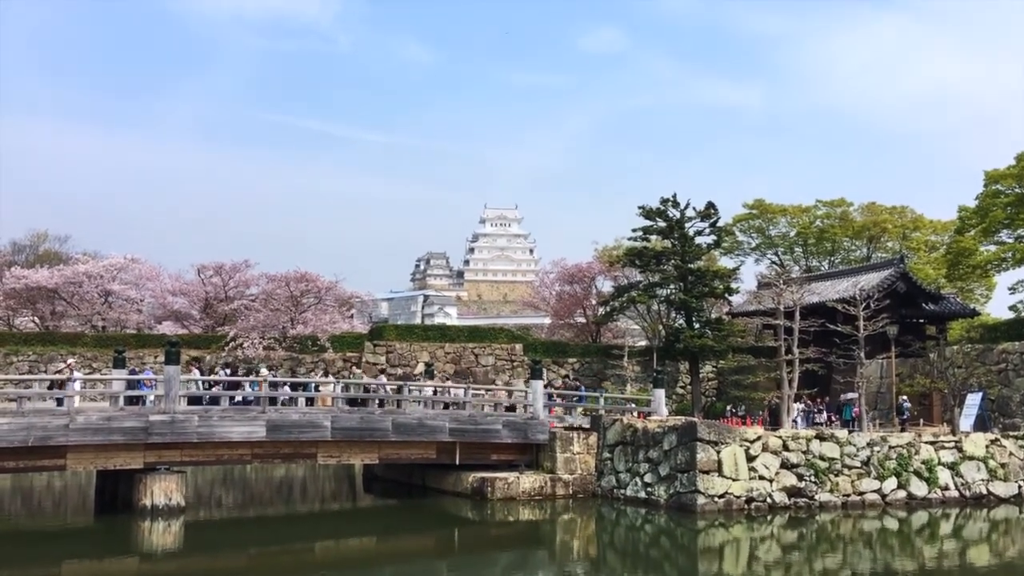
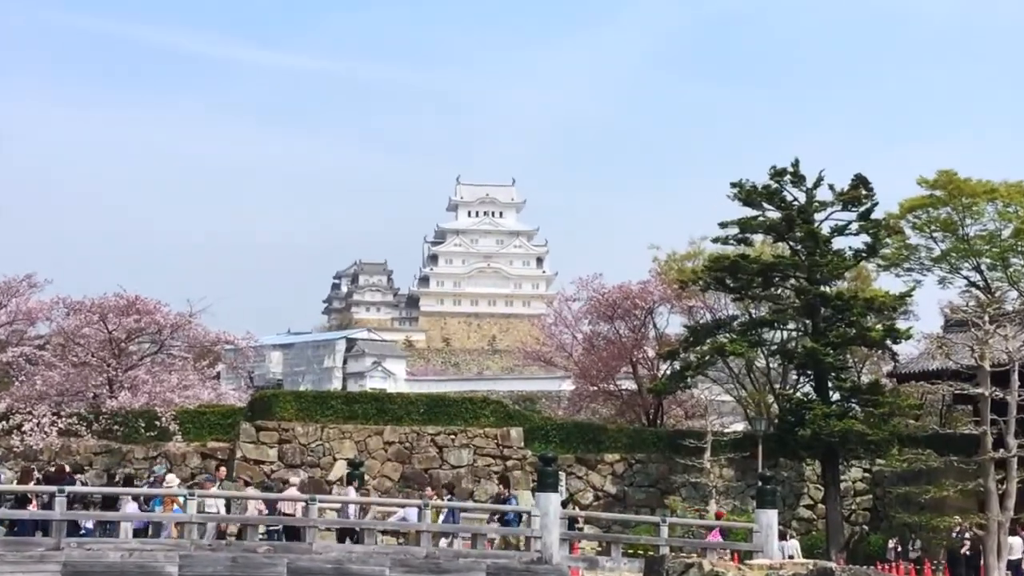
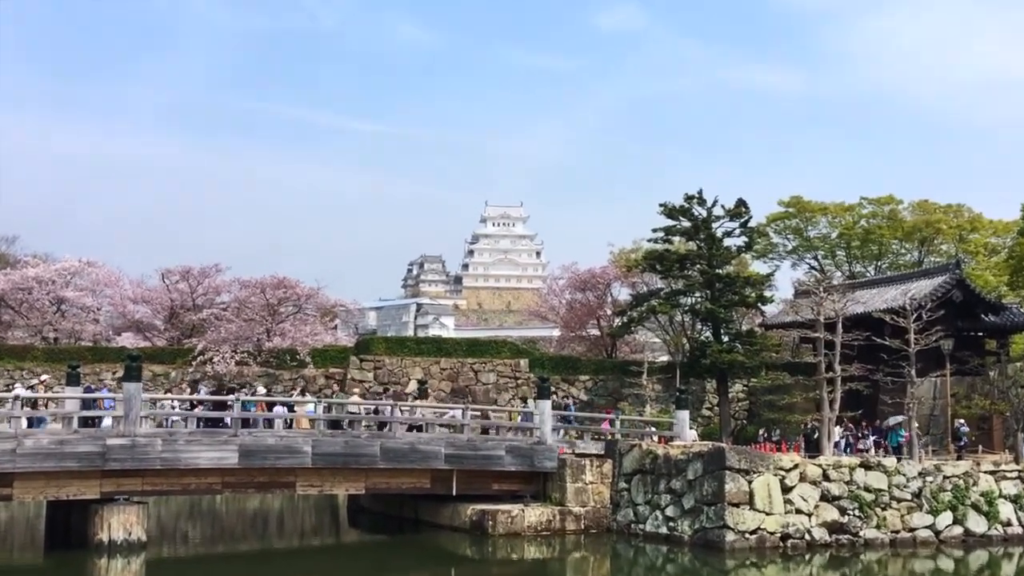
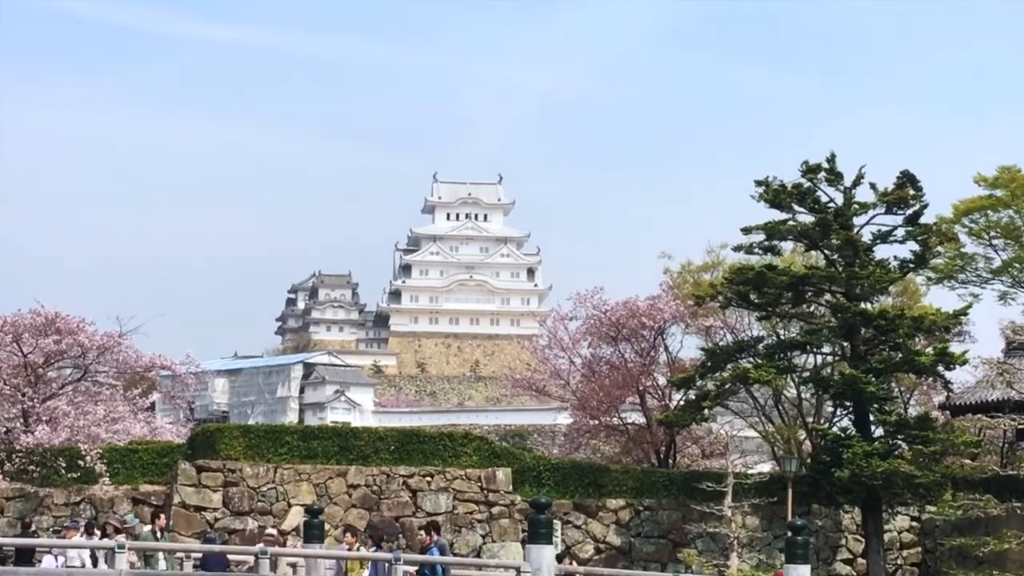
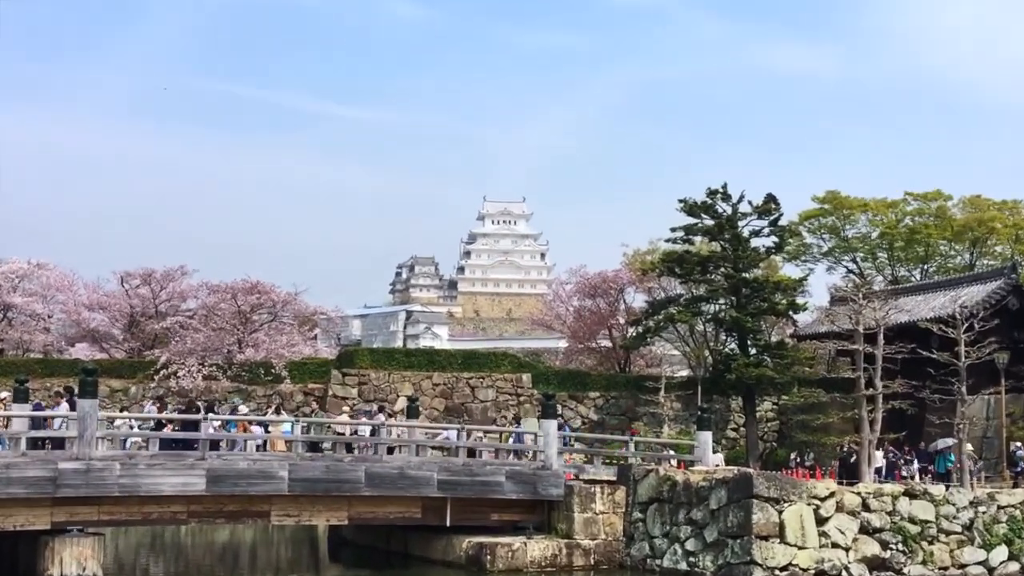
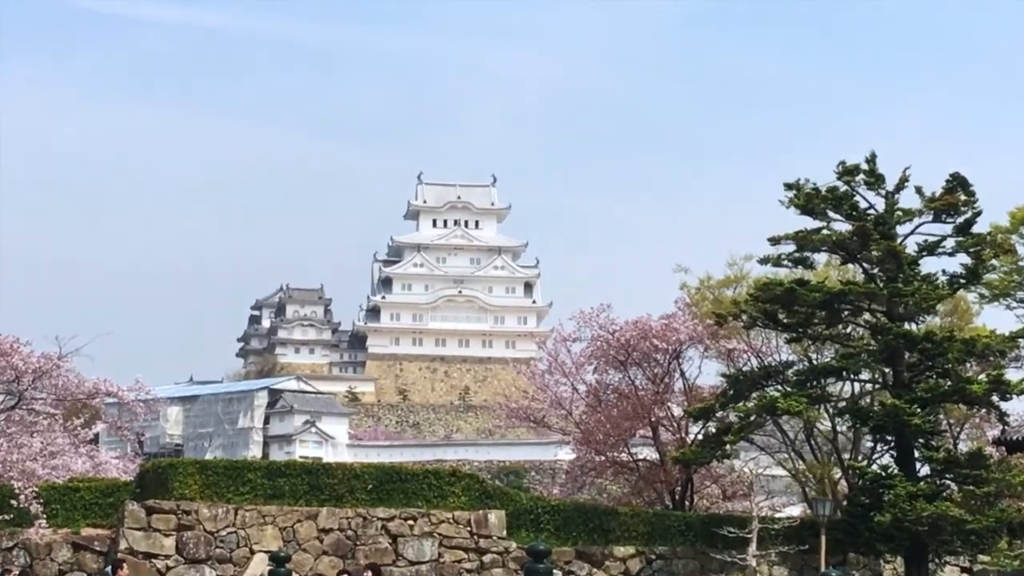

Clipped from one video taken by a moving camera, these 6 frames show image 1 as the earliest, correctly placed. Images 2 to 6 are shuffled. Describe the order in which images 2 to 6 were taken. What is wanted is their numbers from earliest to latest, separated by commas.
3, 5, 2, 4, 6
